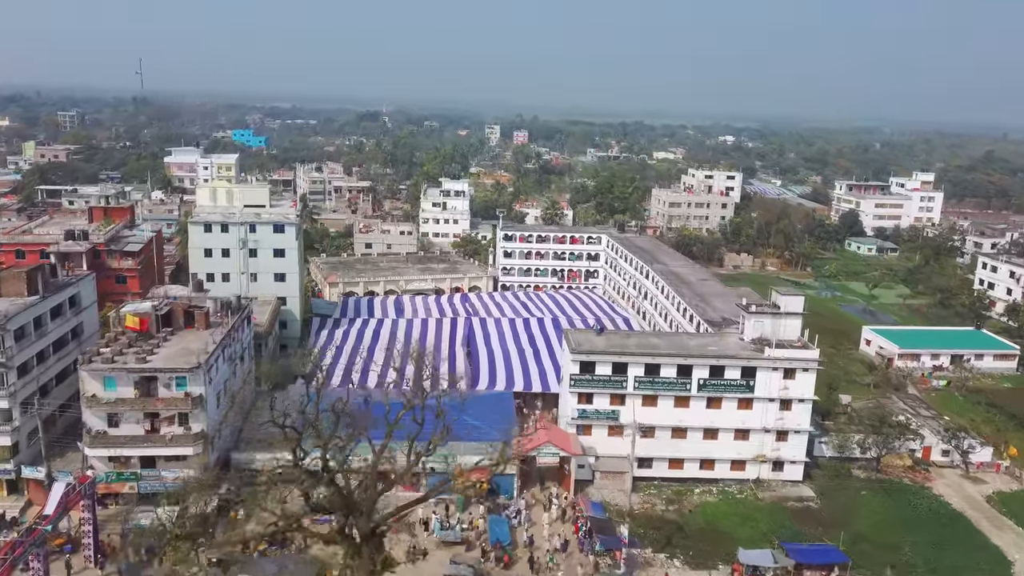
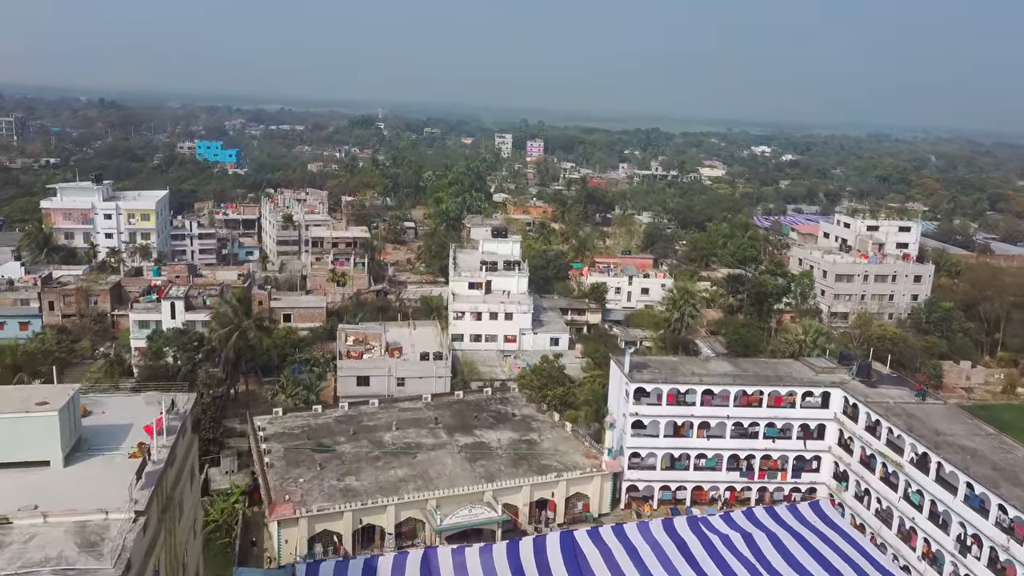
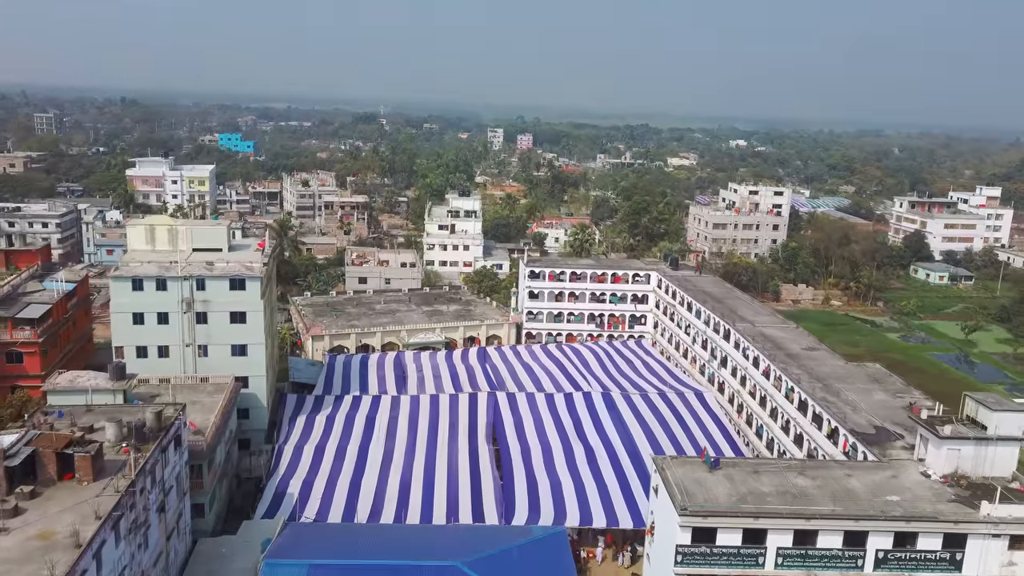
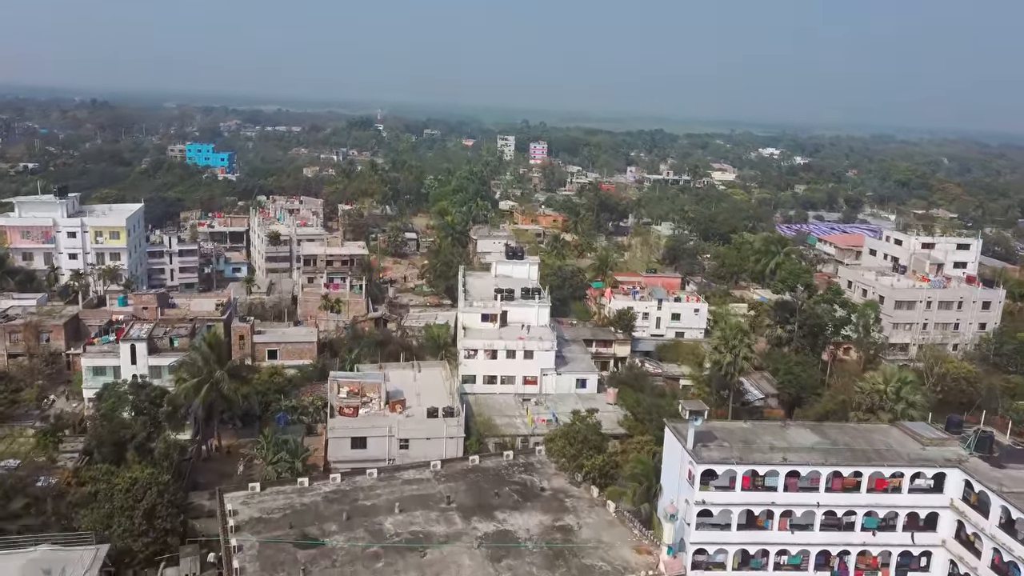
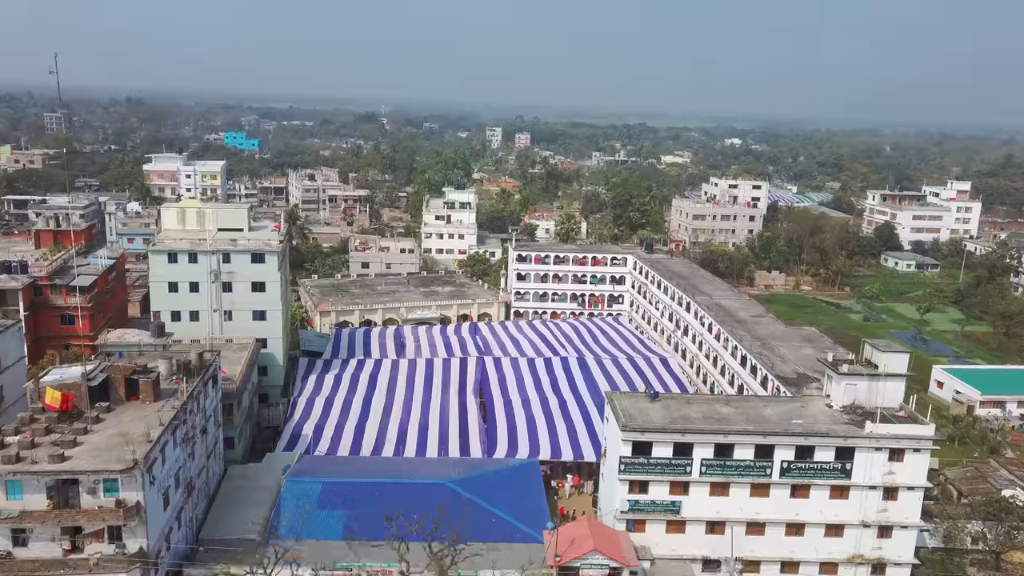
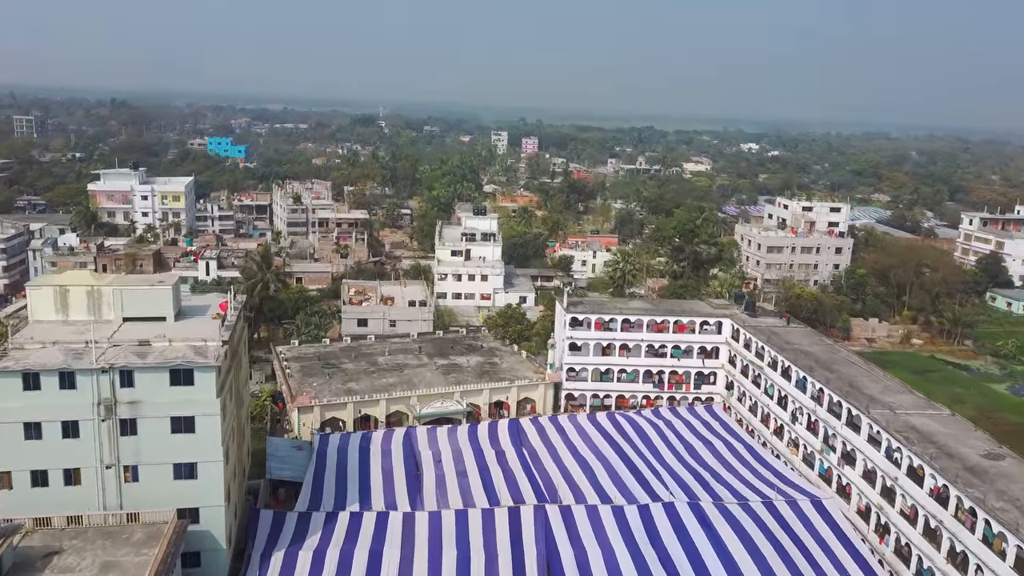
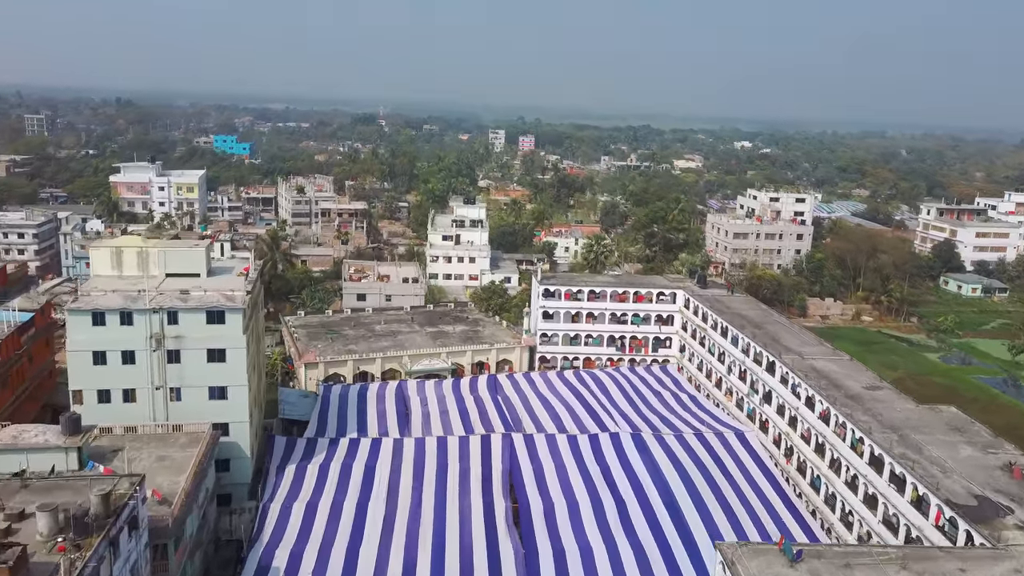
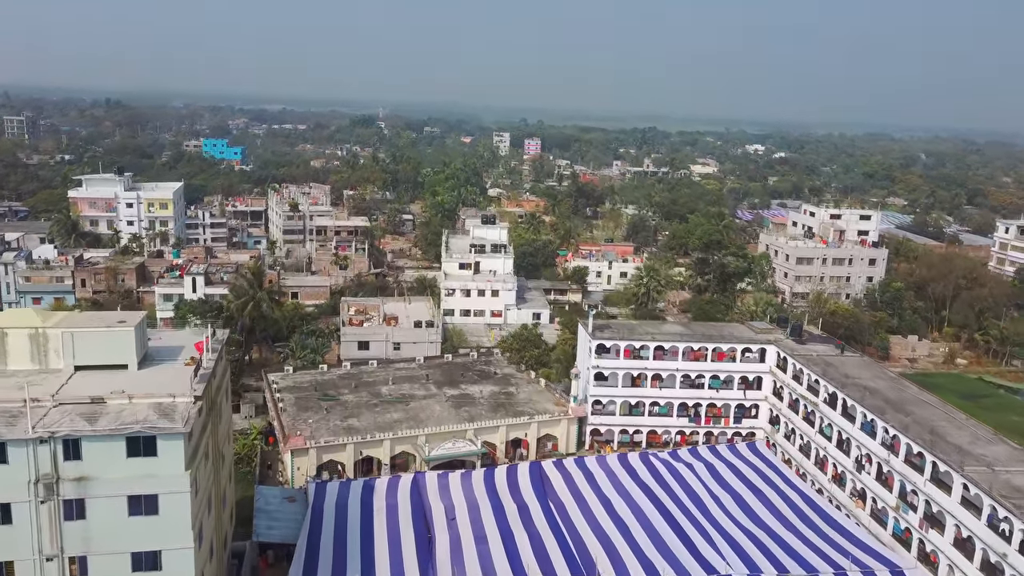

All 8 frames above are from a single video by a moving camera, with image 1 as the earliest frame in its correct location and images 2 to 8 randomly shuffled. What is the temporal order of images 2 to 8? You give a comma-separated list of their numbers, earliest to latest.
5, 3, 7, 6, 8, 2, 4
